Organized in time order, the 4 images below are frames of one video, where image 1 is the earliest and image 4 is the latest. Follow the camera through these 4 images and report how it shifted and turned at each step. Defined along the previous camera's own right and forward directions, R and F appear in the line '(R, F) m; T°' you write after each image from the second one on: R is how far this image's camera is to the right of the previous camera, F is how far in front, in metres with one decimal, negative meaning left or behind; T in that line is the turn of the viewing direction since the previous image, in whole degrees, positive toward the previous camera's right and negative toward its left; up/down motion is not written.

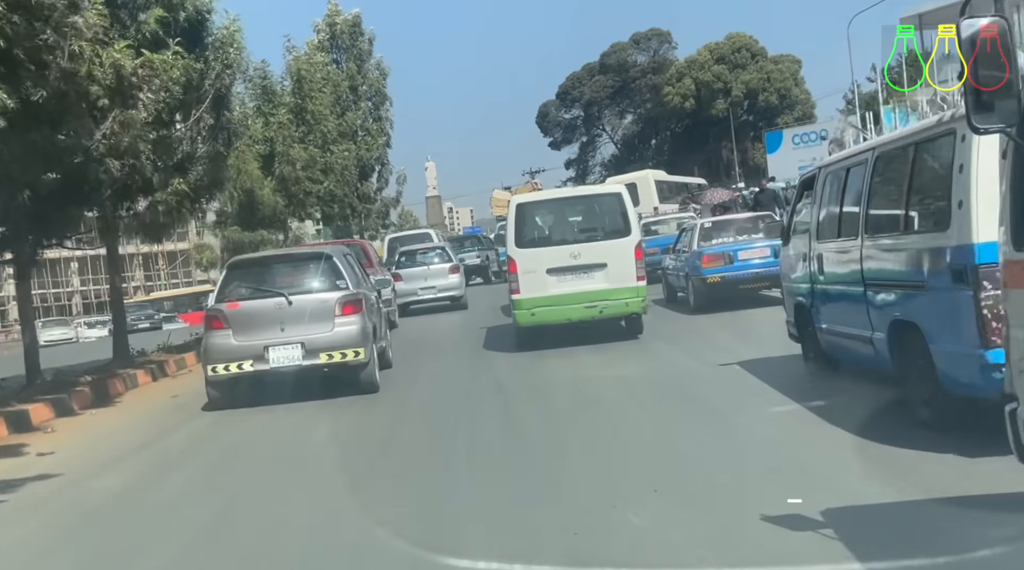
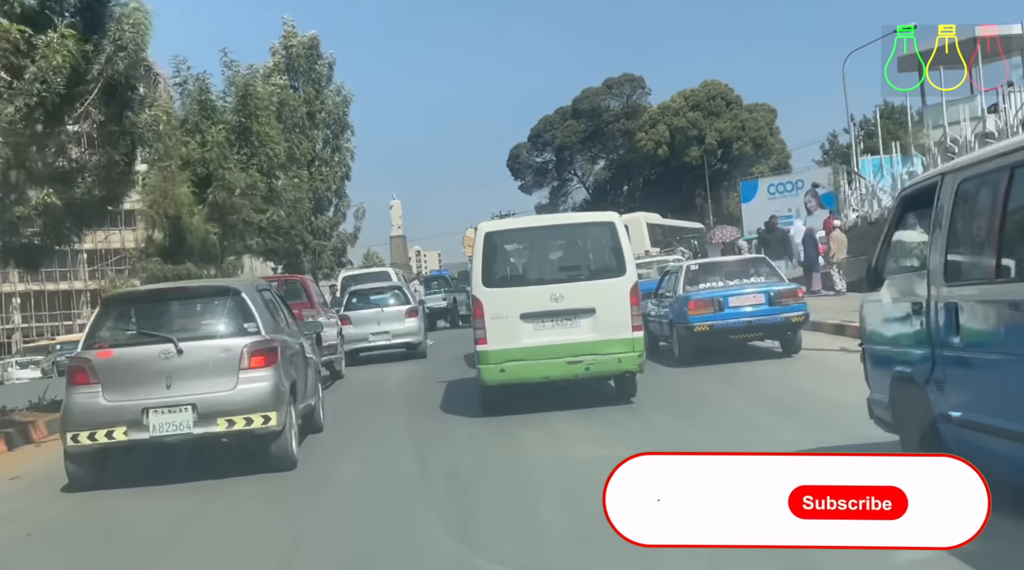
(0.0, +2.4) m; +2°
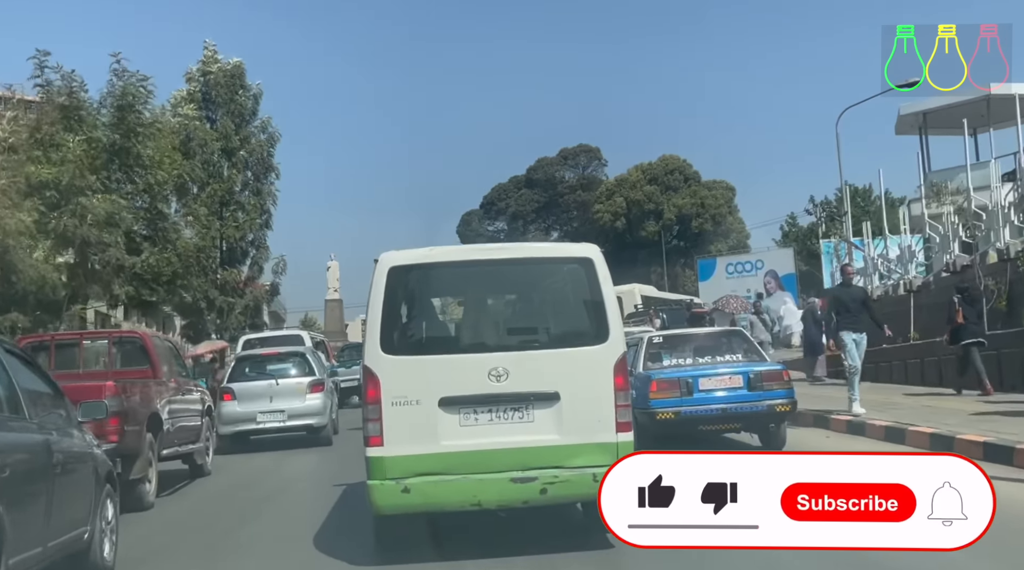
(+0.2, +3.7) m; +3°
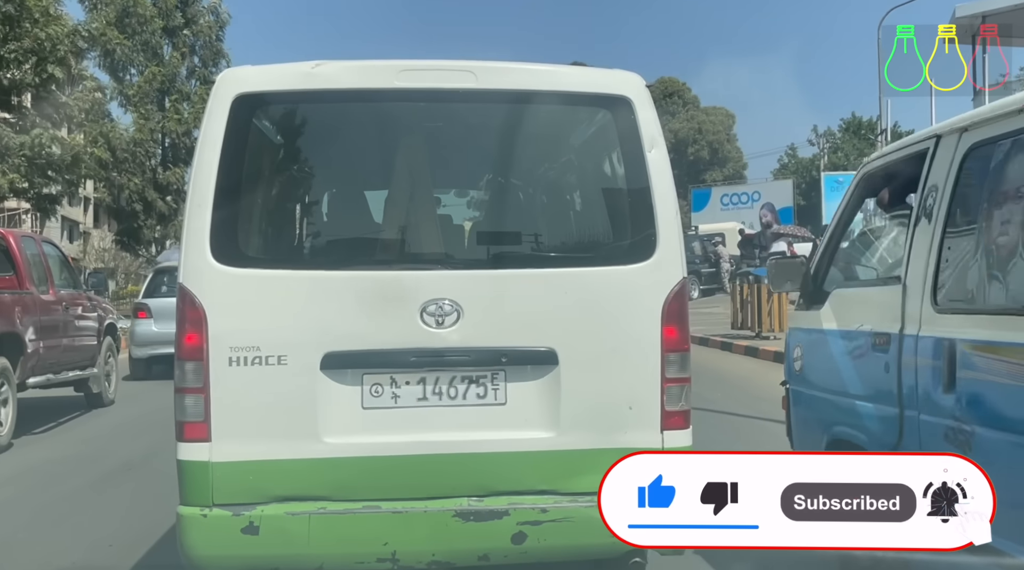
(+0.1, +2.9) m; +1°
